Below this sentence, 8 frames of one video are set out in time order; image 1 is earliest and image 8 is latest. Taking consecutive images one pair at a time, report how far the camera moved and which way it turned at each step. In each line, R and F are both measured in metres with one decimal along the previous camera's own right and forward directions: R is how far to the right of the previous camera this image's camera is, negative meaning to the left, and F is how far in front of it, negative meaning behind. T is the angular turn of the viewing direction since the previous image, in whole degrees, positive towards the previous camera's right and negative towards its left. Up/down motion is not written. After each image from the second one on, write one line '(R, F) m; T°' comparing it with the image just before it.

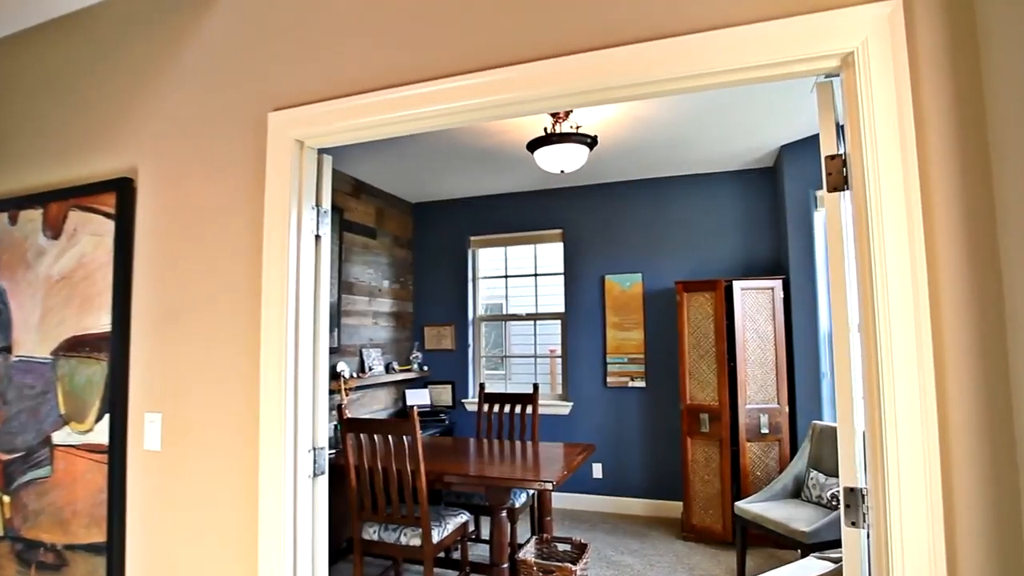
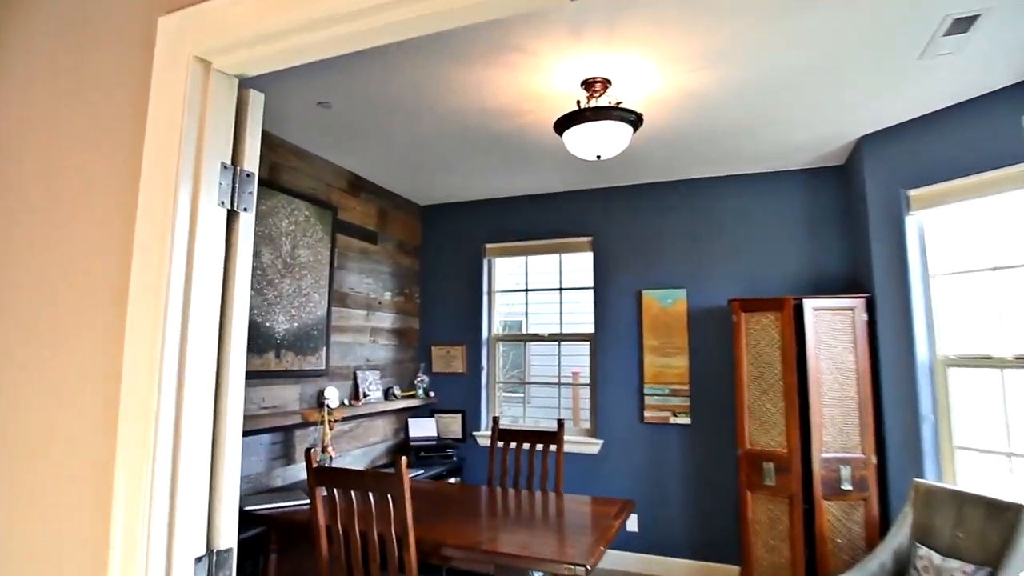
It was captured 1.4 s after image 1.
(0.0, +0.7) m; -2°
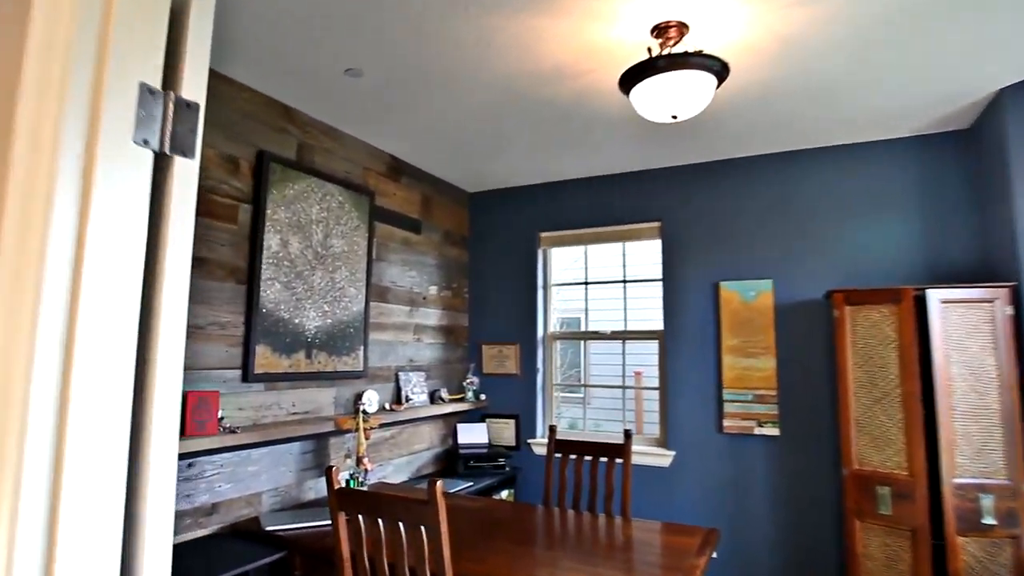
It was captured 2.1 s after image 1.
(0.0, +0.4) m; -5°
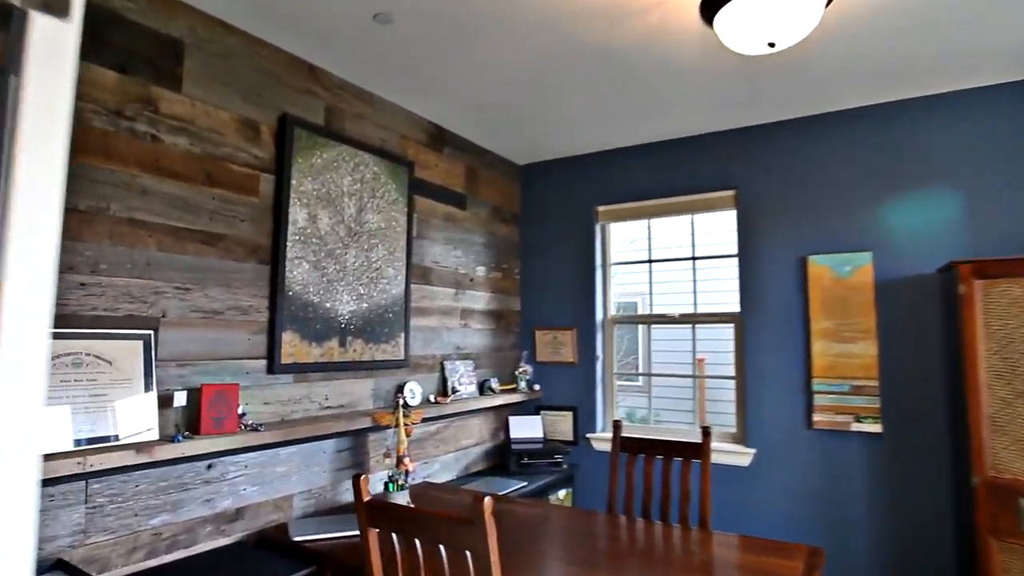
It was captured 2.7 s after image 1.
(0.0, +0.4) m; -5°
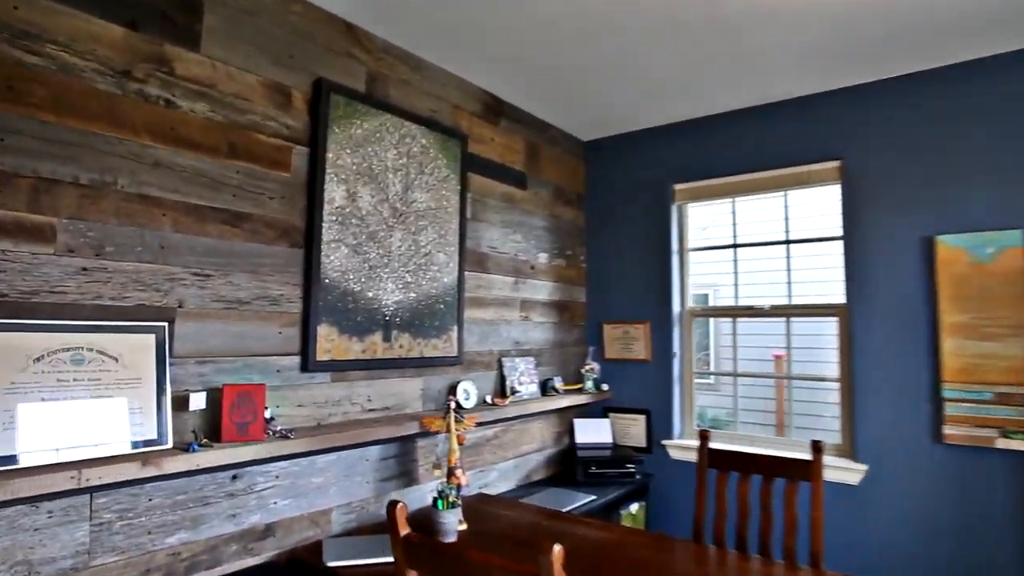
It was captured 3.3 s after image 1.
(0.0, +0.3) m; -6°
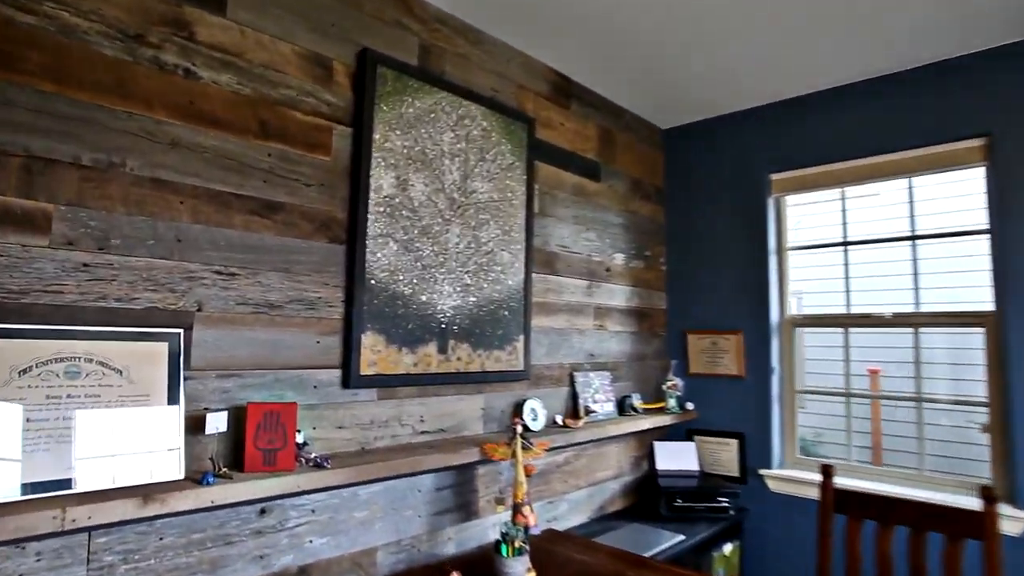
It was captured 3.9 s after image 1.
(0.0, +0.3) m; -6°
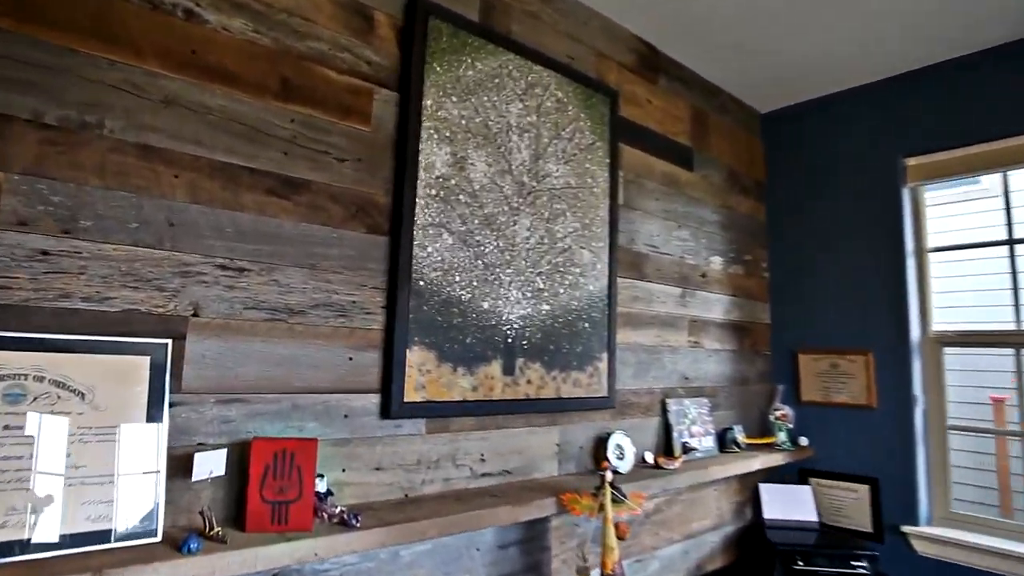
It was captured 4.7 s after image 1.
(-0.1, +0.4) m; -6°
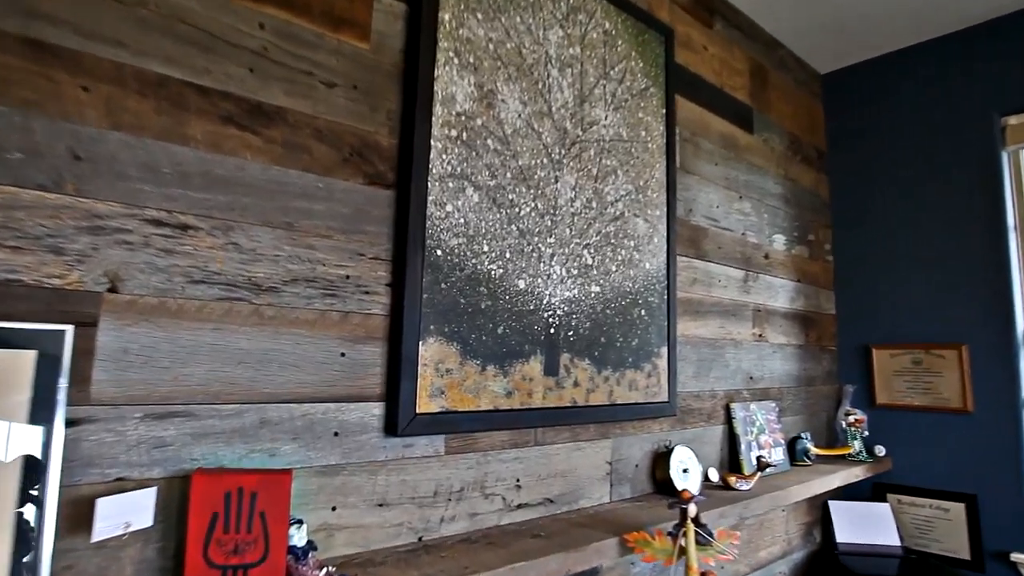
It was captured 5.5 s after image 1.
(-0.1, +0.4) m; -1°
